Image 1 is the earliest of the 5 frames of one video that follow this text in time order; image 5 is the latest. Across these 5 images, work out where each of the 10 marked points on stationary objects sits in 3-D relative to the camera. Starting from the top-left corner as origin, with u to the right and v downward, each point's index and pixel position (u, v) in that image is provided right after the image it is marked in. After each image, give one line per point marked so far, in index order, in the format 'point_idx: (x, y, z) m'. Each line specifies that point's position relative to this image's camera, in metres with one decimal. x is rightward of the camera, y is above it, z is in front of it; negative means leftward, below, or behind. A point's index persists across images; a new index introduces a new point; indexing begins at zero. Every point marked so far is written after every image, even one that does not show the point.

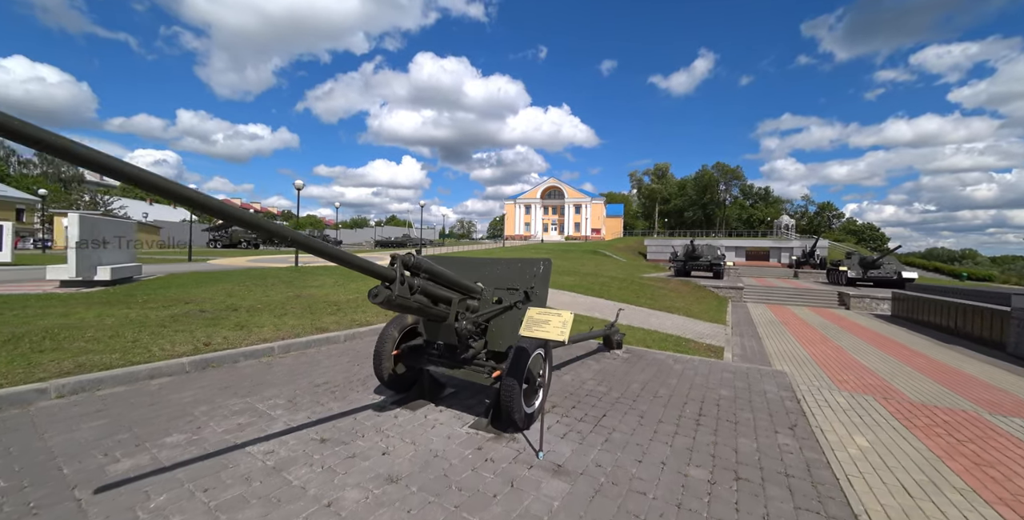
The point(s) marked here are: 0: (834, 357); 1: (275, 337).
0: (+6.6, -2.0, +8.2) m
1: (-3.7, -1.2, +6.2) m
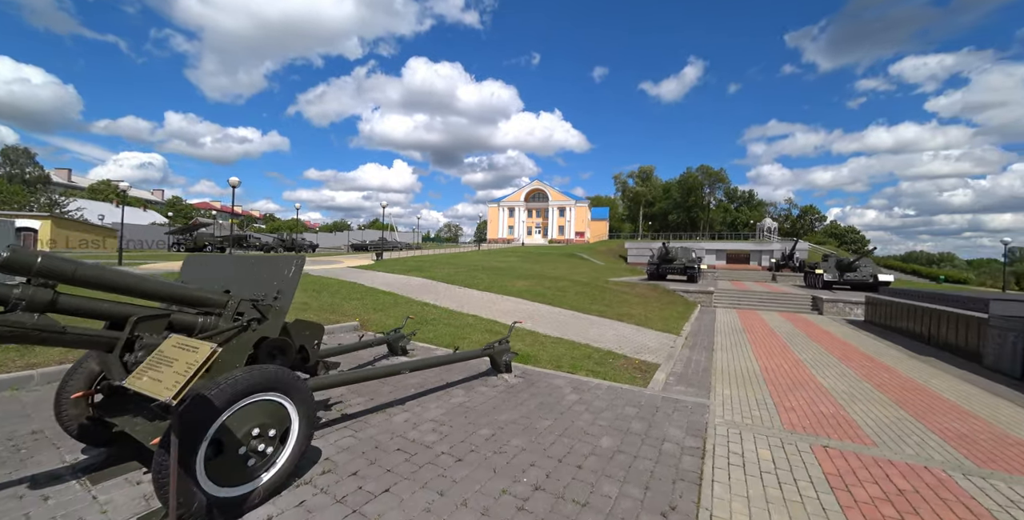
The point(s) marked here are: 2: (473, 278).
0: (+4.8, -2.0, +7.0) m
1: (-5.4, -1.2, +4.8) m
2: (-1.6, -0.7, +16.5) m
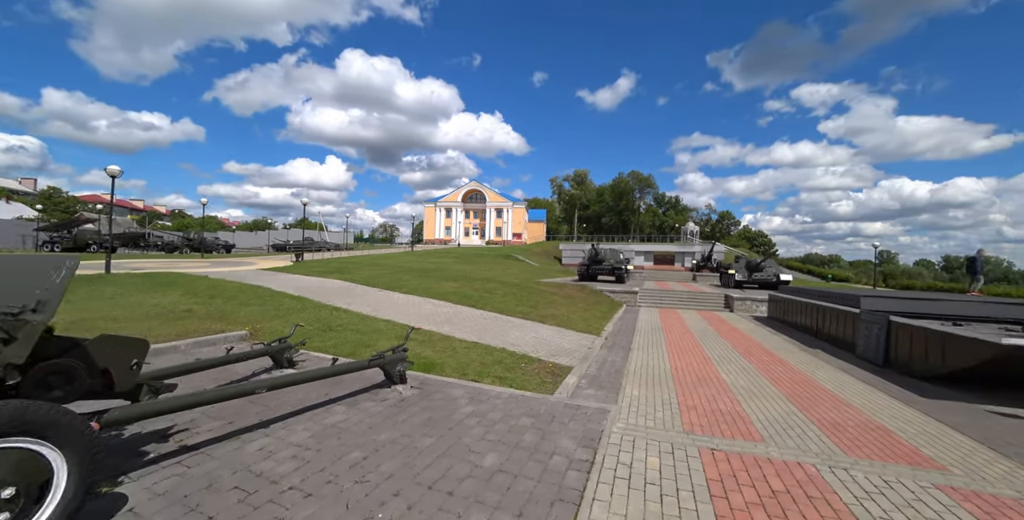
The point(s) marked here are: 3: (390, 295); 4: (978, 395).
0: (+3.3, -2.0, +7.3) m
1: (-6.4, -1.2, +3.6) m
2: (-4.5, -0.8, +15.7) m
3: (-3.7, -1.1, +12.2) m
4: (+7.1, -2.1, +6.1) m
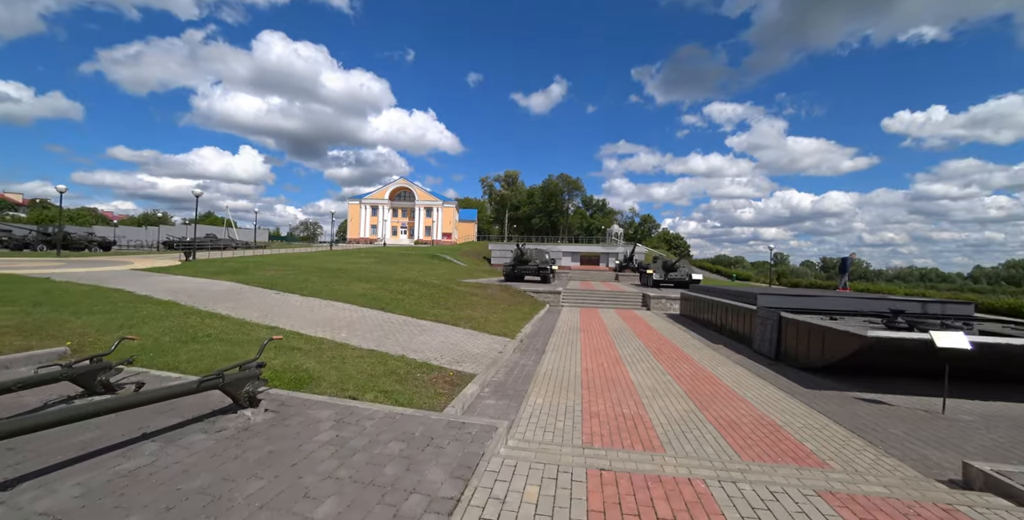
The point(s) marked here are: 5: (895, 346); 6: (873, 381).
0: (+1.7, -2.0, +7.1) m
1: (-7.4, -1.1, +1.9) m
2: (-7.4, -0.7, +14.2) m
3: (-6.1, -1.0, +10.9) m
4: (+5.6, -2.1, +6.6) m
5: (+5.8, -1.3, +6.0) m
6: (+6.0, -2.0, +6.7) m
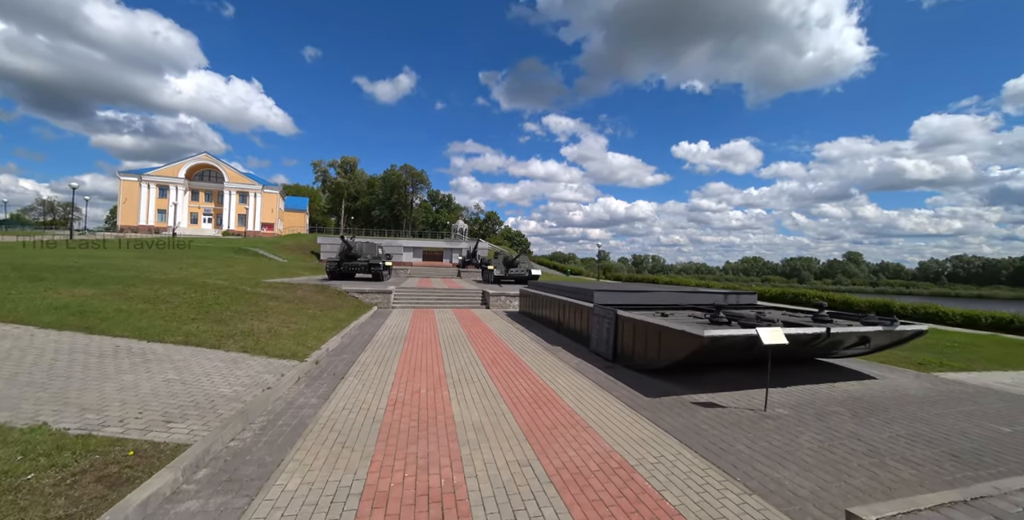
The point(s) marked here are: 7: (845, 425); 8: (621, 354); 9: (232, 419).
0: (-1.2, -1.9, +5.4) m
1: (-7.7, -1.0, -2.8) m
2: (-12.2, -0.5, +8.6) m
3: (-9.8, -0.9, +6.0) m
4: (+2.7, -2.0, +6.3) m
5: (+3.1, -1.2, +5.8) m
6: (+3.1, -1.9, +6.5) m
7: (+4.1, -2.0, +4.9) m
8: (+2.0, -1.8, +7.6) m
9: (-2.8, -1.6, +4.1) m
